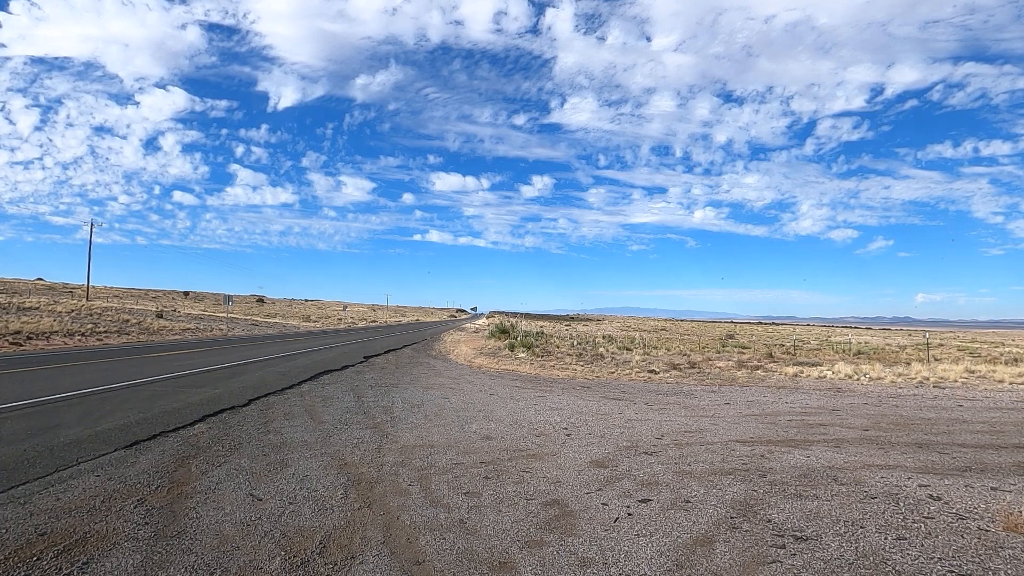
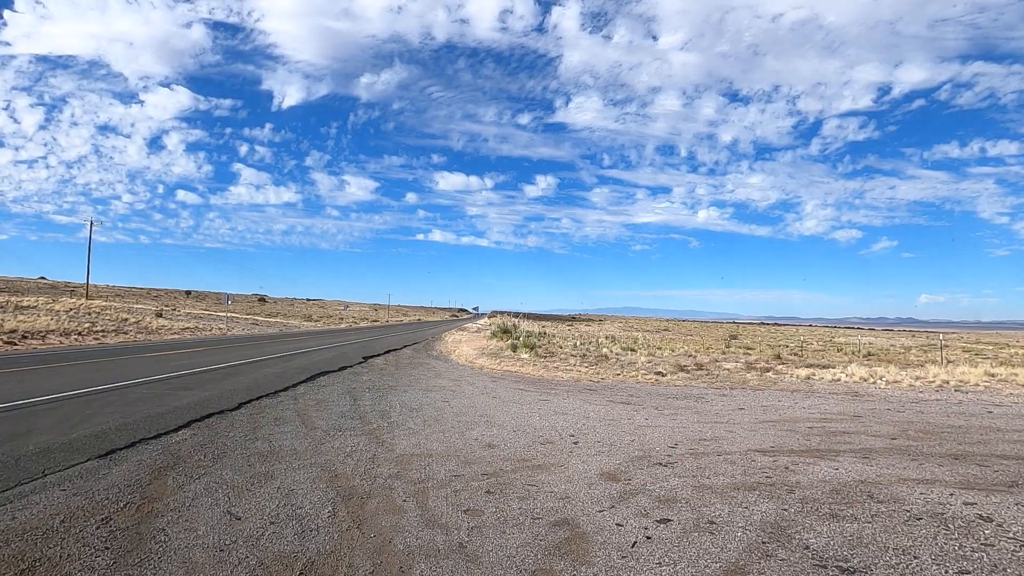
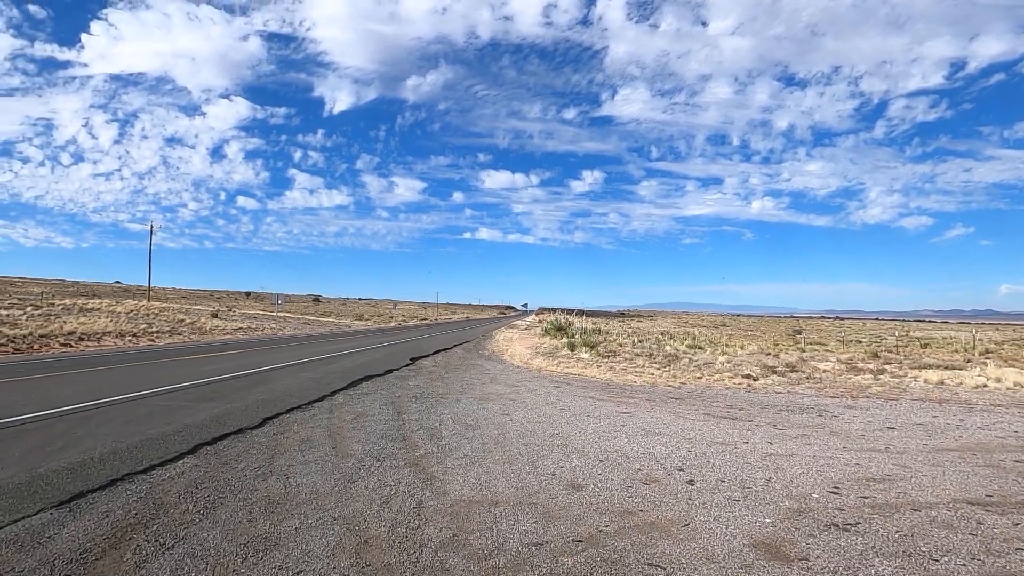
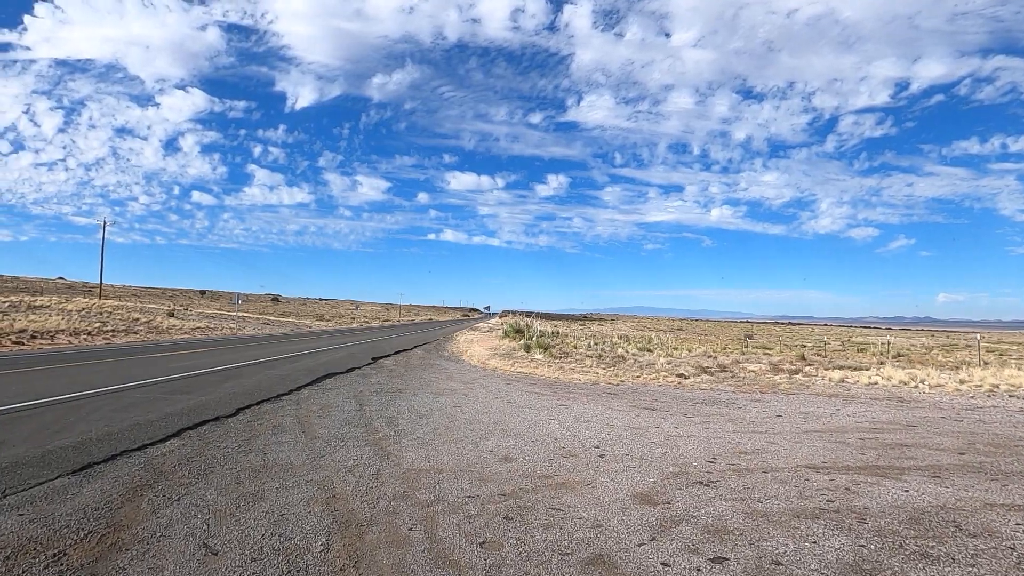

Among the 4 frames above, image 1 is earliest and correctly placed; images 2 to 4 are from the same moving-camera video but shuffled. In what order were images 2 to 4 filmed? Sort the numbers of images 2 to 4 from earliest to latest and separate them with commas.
2, 4, 3
